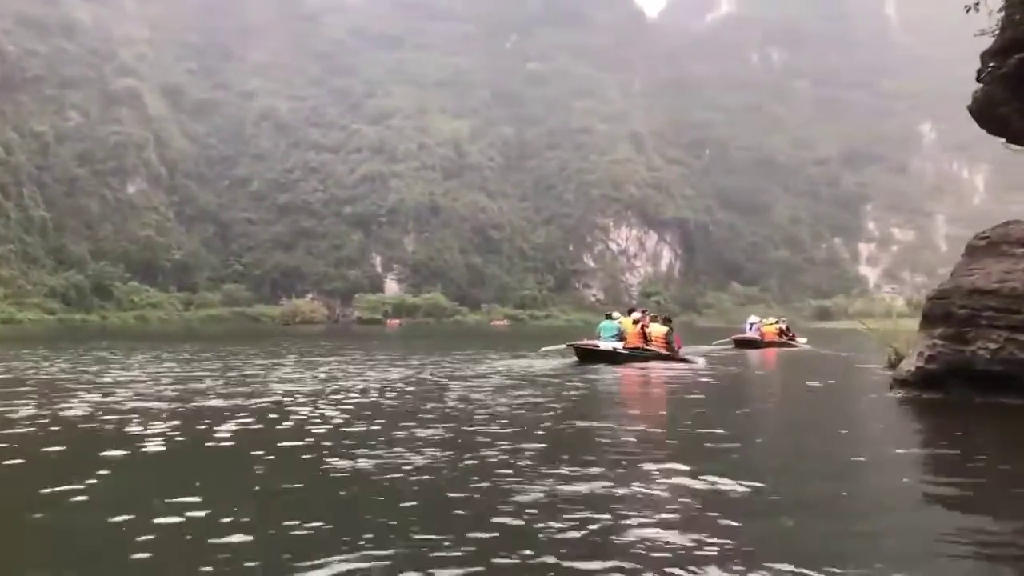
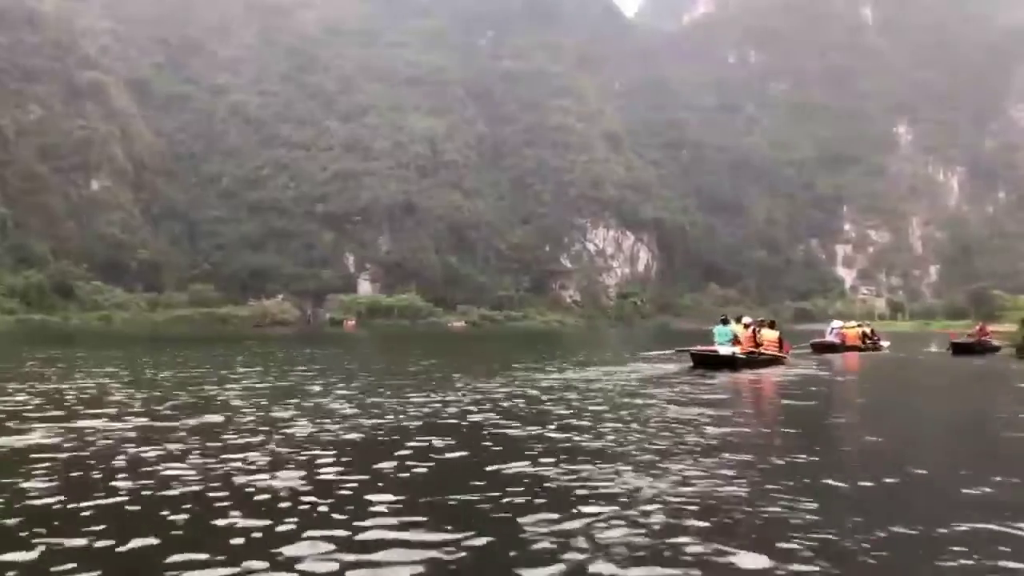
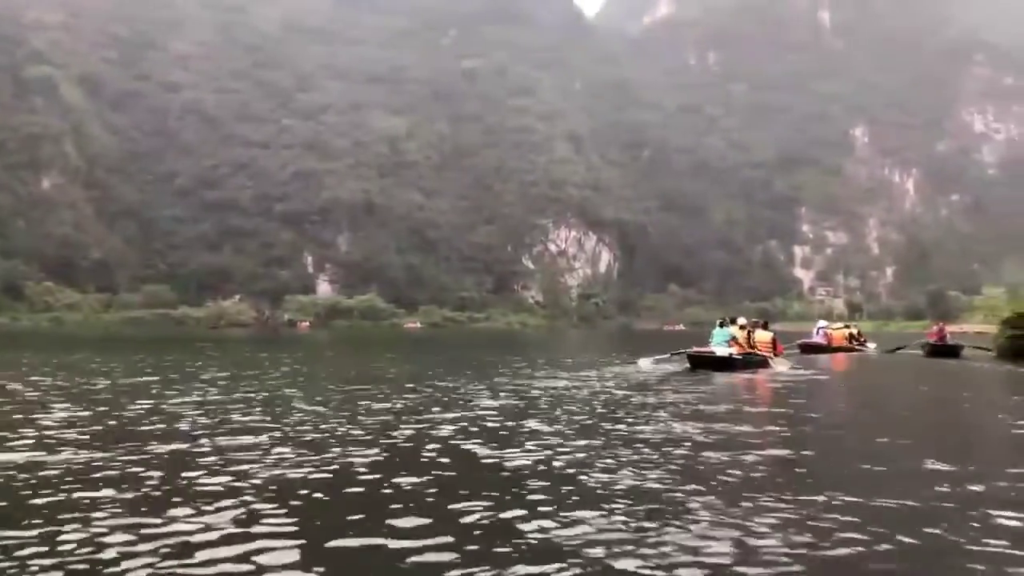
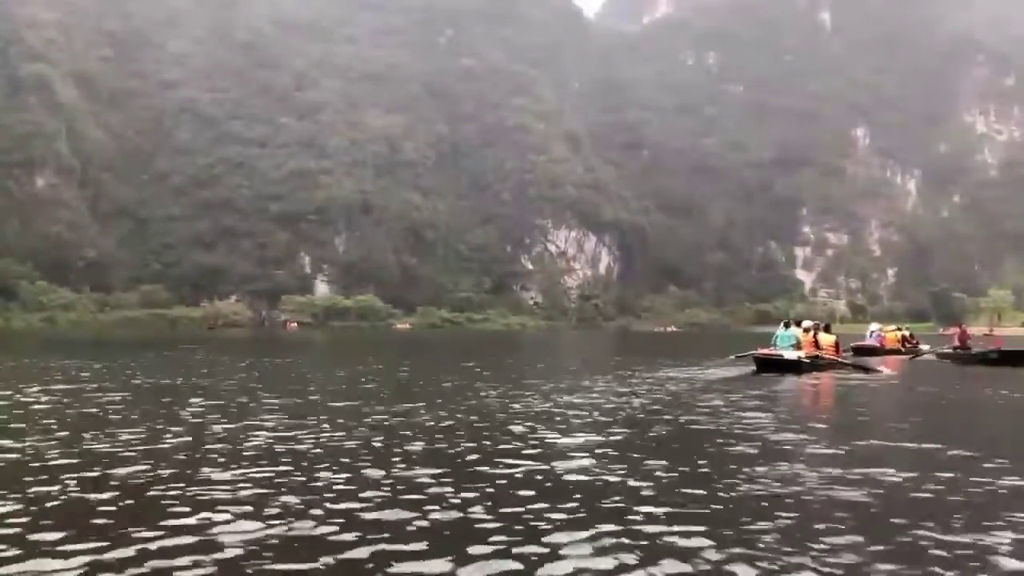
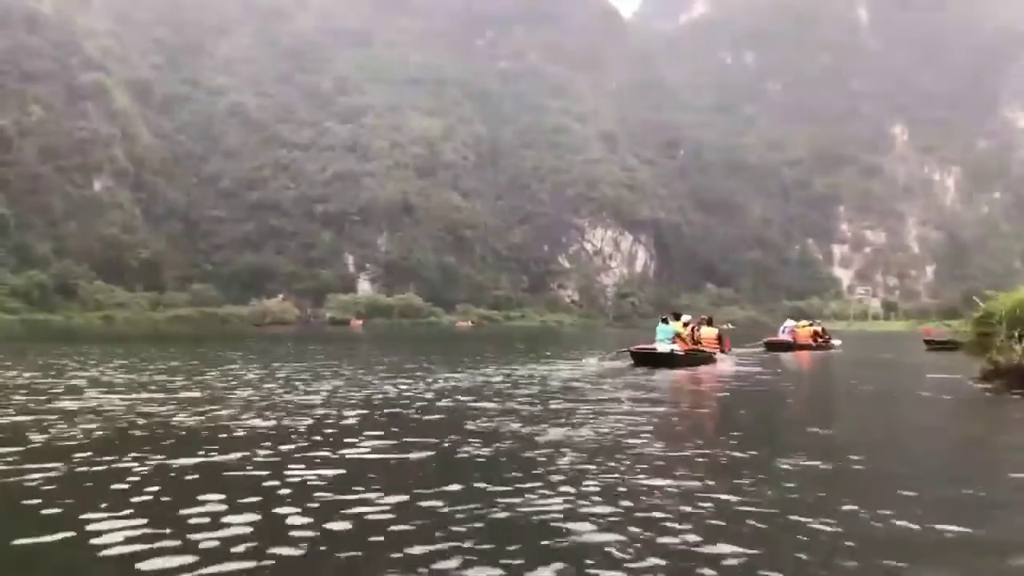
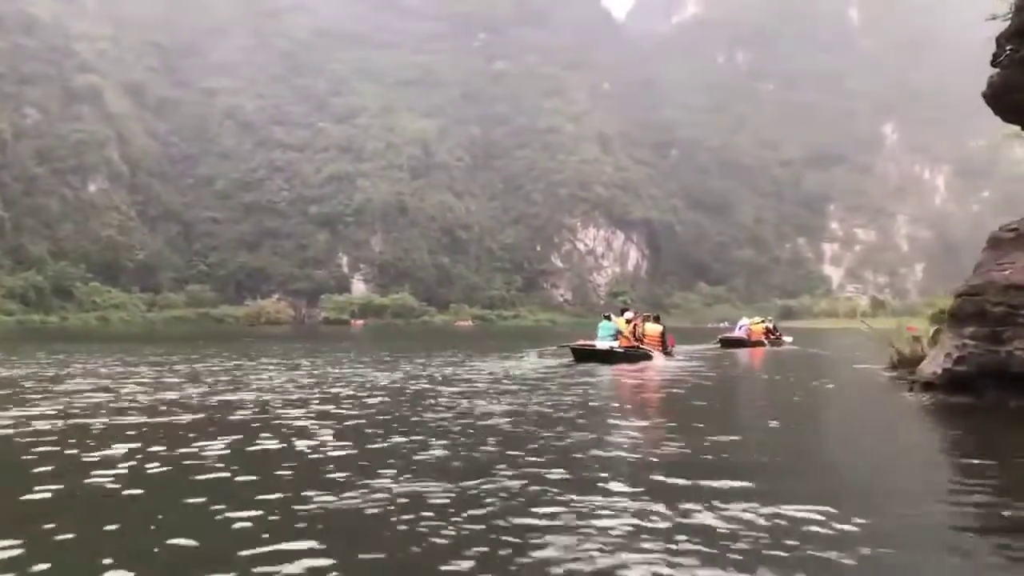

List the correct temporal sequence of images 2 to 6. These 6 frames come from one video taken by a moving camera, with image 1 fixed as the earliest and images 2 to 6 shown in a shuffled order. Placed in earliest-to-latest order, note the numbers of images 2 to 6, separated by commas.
6, 5, 2, 3, 4
